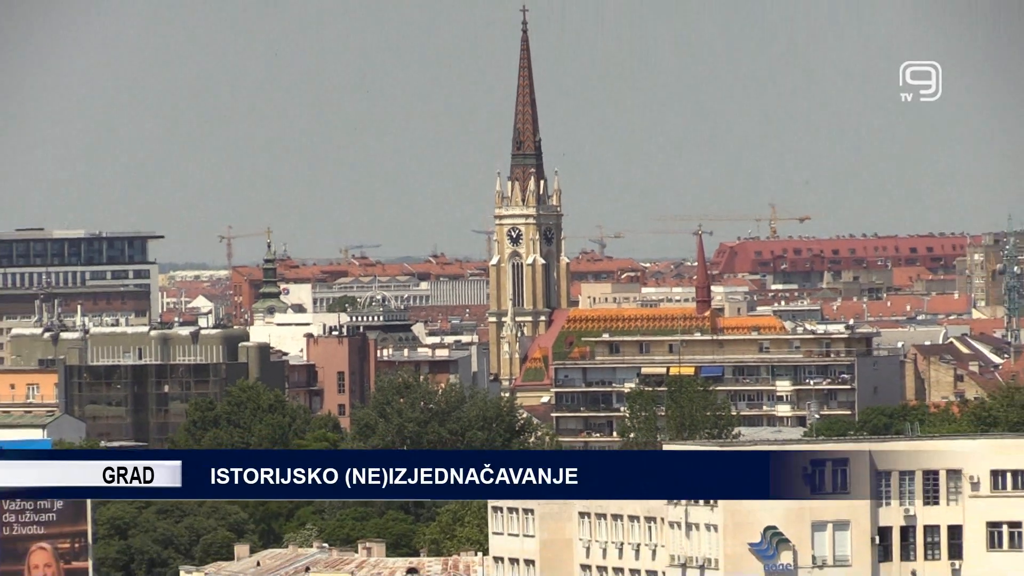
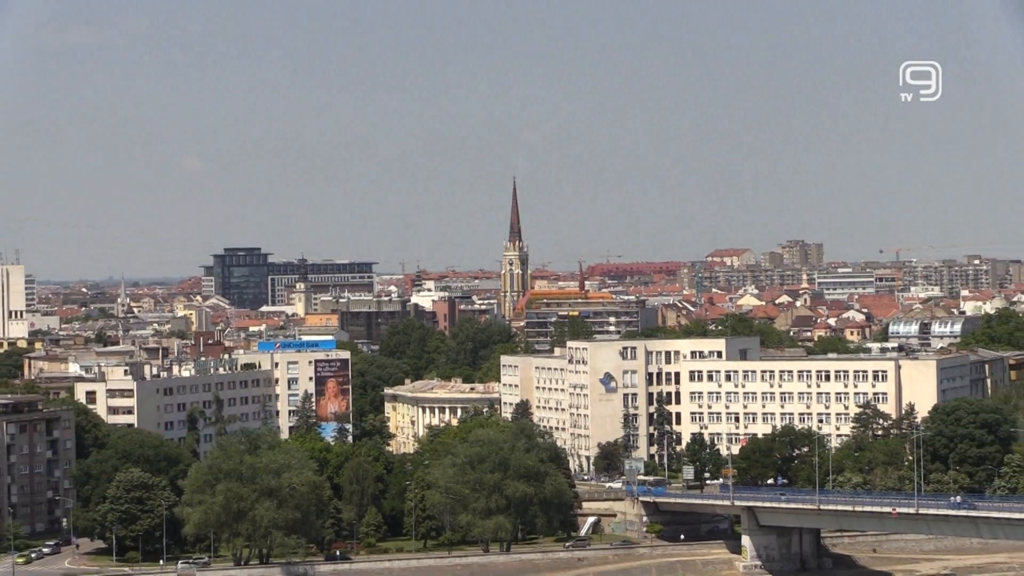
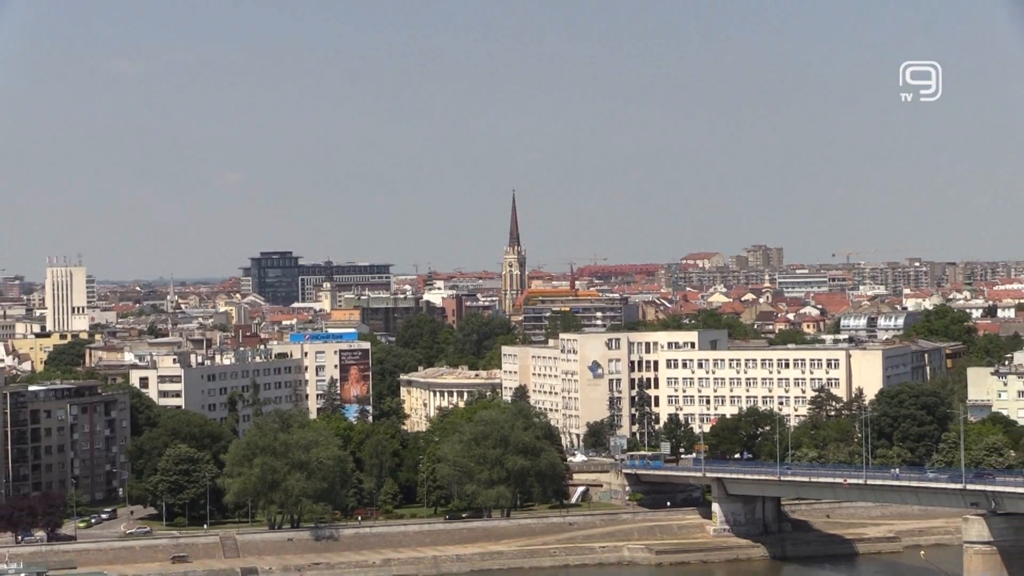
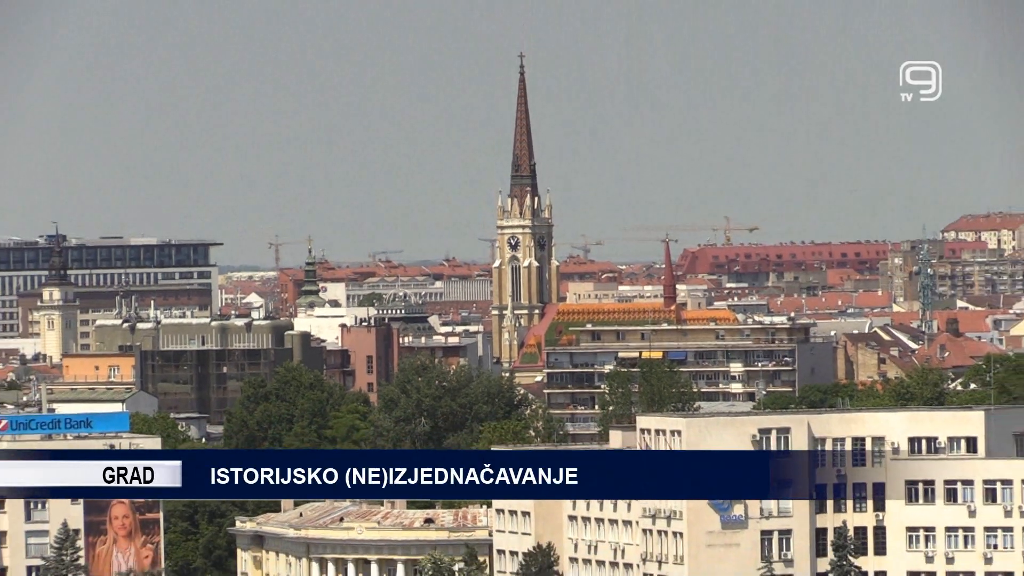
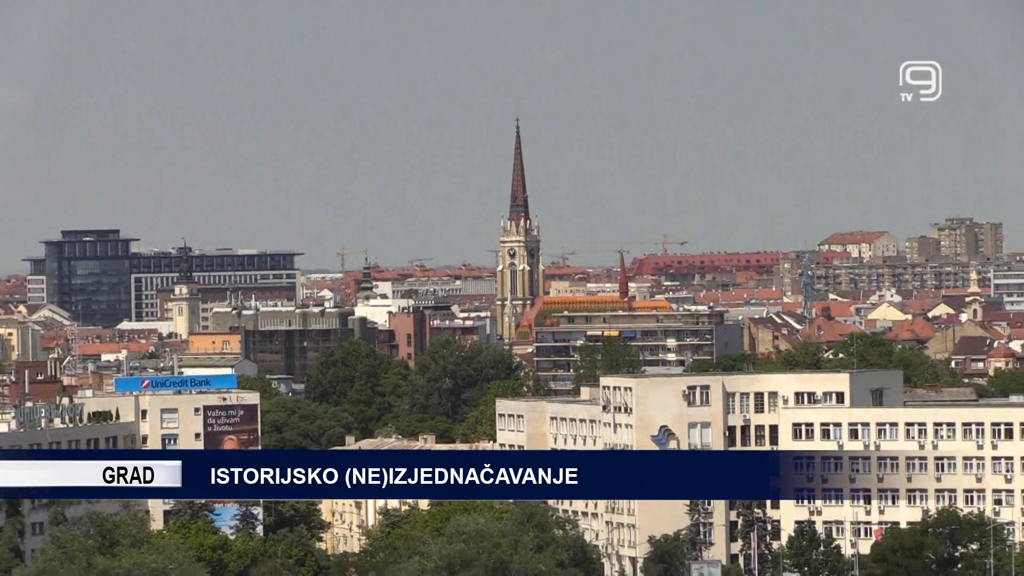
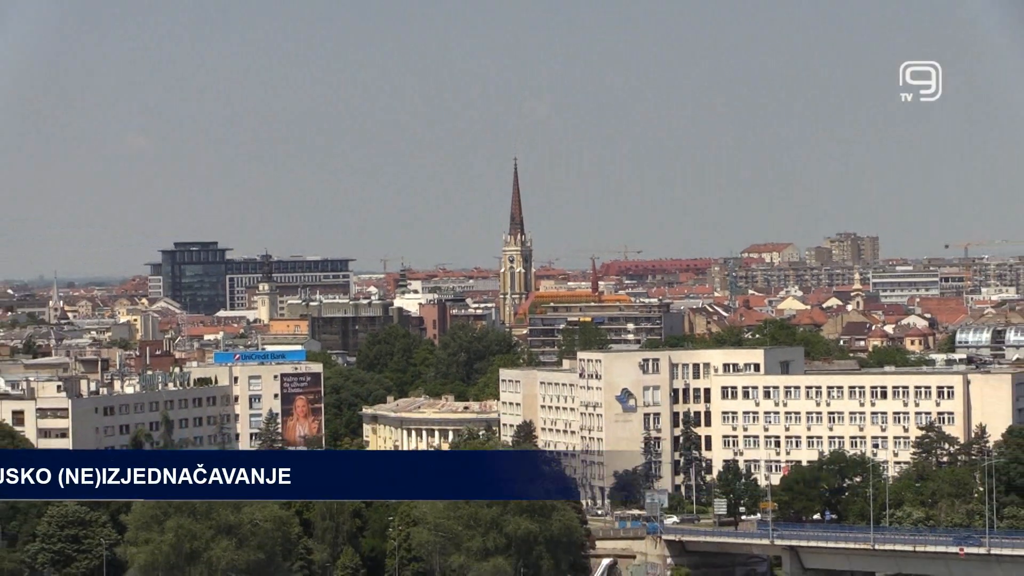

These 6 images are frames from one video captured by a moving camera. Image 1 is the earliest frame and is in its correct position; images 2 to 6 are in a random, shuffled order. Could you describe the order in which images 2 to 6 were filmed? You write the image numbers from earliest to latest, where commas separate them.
4, 5, 6, 2, 3
